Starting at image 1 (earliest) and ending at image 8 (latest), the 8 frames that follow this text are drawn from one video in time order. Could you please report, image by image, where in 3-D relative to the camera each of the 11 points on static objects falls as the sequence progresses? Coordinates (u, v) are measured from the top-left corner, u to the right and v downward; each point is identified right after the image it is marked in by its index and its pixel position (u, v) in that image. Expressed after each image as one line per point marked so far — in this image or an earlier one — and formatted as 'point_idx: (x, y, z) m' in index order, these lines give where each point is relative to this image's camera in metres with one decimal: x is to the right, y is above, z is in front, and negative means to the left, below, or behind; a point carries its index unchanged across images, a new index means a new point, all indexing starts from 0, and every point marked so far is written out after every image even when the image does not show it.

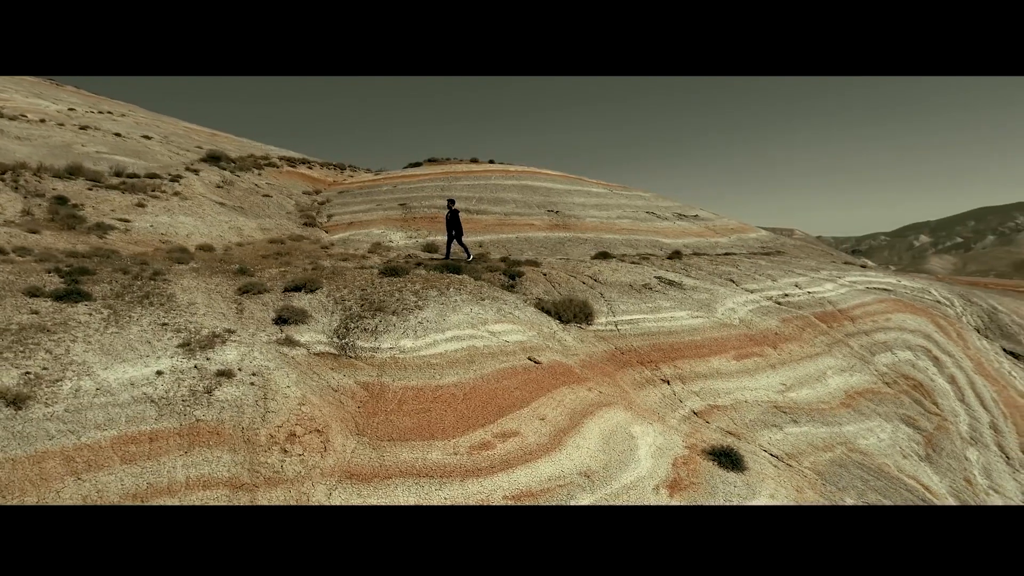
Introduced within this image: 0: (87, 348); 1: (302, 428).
0: (-6.8, -1.0, +12.2) m
1: (-3.1, -2.1, +11.3) m
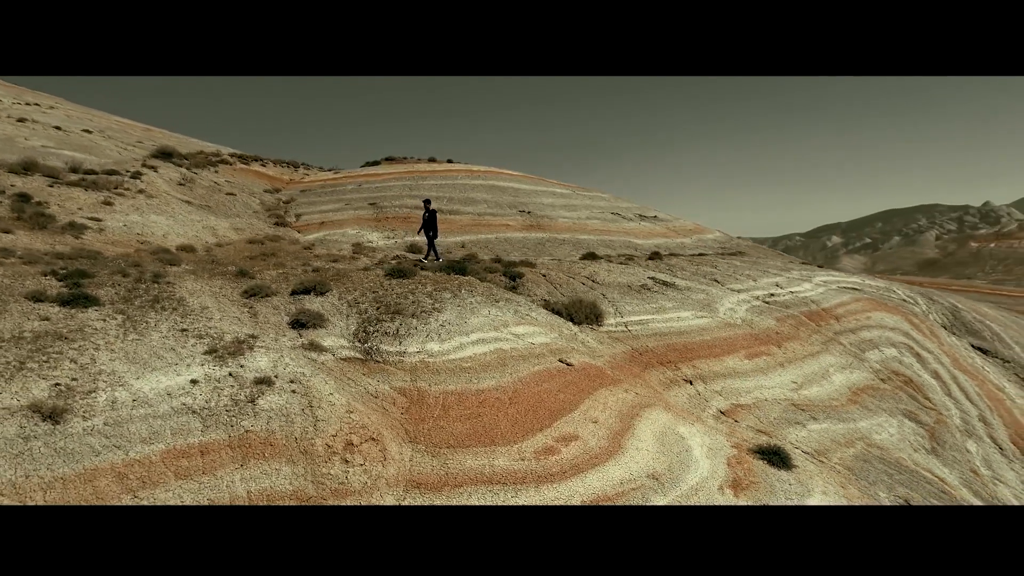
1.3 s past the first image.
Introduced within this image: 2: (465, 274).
0: (-6.0, -1.0, +11.5) m
1: (-2.2, -2.1, +10.8) m
2: (-1.1, +0.4, +19.2) m
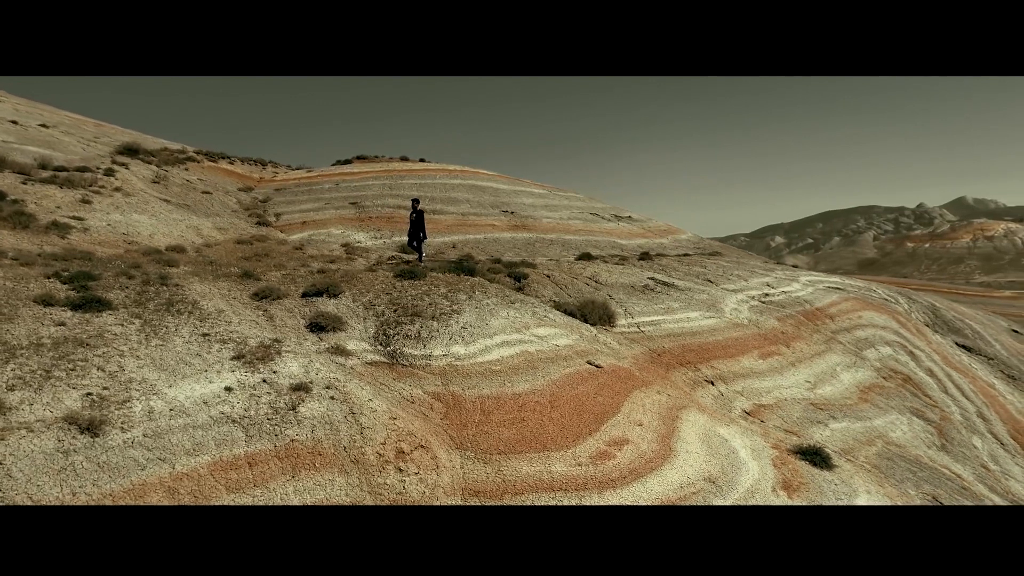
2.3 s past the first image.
0: (-5.3, -1.1, +10.9) m
1: (-1.4, -2.1, +10.5) m
2: (-0.9, +0.4, +18.9) m
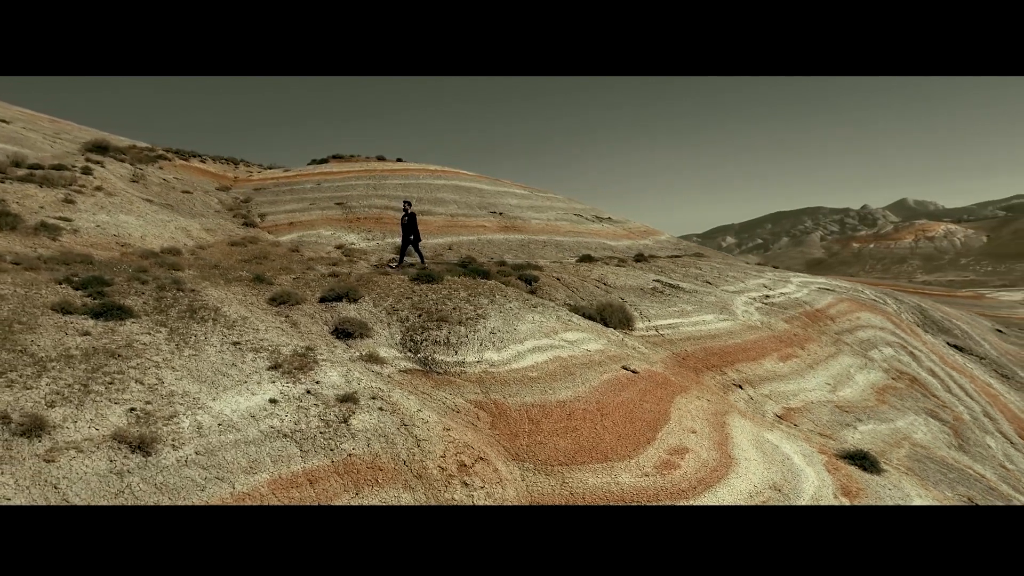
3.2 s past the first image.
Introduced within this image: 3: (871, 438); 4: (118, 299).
0: (-4.5, -1.2, +10.2) m
1: (-0.6, -2.2, +10.1) m
2: (-0.5, +0.3, +18.5) m
3: (+6.9, -2.9, +14.6) m
4: (-6.4, -0.2, +12.4) m
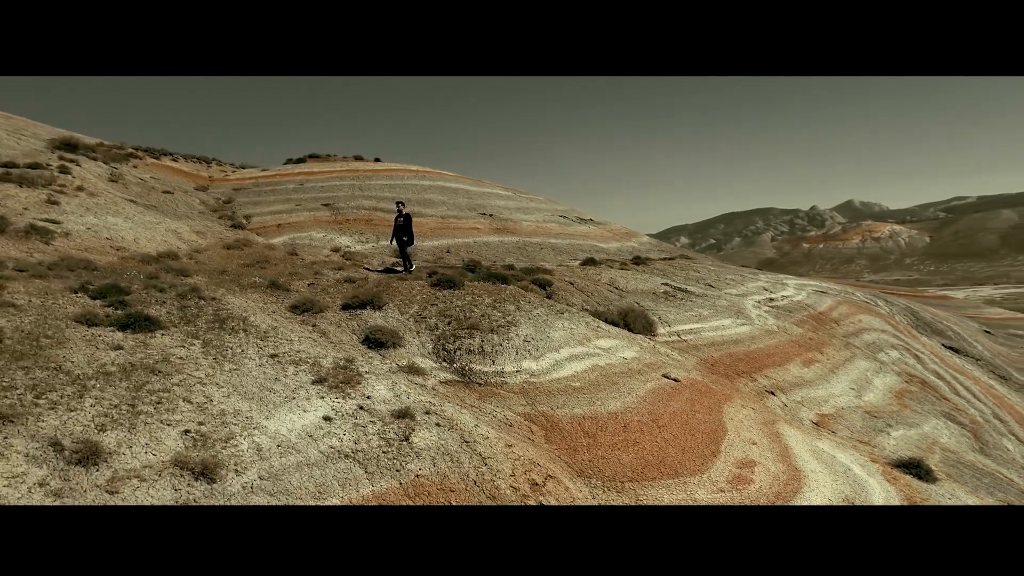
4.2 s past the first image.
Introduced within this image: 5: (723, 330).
0: (-3.6, -1.3, +9.5) m
1: (+0.3, -2.3, +9.6) m
2: (-0.1, +0.2, +18.0) m
3: (+7.5, -3.0, +14.6) m
4: (-5.6, -0.3, +11.5) m
5: (+5.0, -1.0, +17.9) m
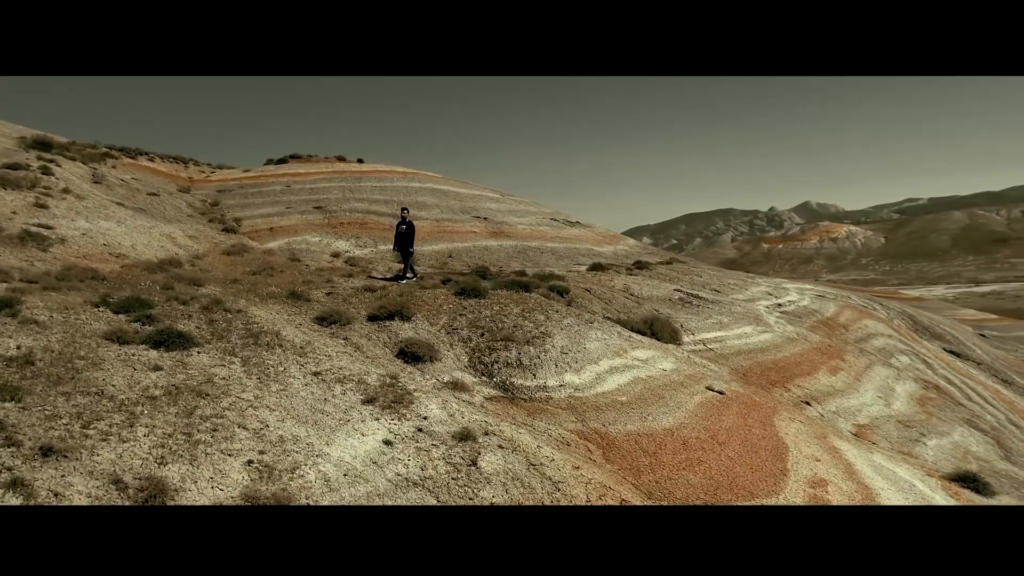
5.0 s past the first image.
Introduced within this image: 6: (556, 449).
0: (-2.7, -1.5, +8.8) m
1: (+1.2, -2.5, +9.1) m
2: (+0.3, 0.0, +17.5) m
3: (+8.1, -3.1, +14.4) m
4: (-4.8, -0.5, +10.8) m
5: (+5.4, -1.2, +17.6) m
6: (+0.6, -2.1, +10.1) m
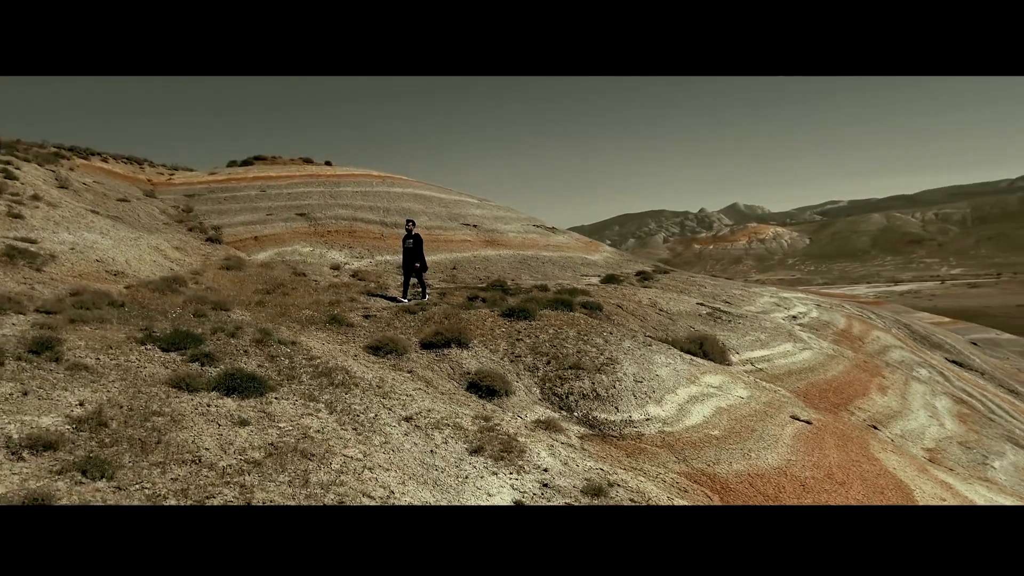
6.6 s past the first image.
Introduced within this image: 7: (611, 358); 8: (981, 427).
0: (-1.2, -1.9, +7.6) m
1: (+2.7, -2.9, +8.1) m
2: (+1.1, -0.4, +16.4) m
3: (+9.2, -3.5, +14.0) m
4: (-3.4, -0.9, +9.3) m
5: (+6.2, -1.5, +17.0) m
6: (+2.0, -2.5, +9.1) m
7: (+1.7, -1.2, +13.2) m
8: (+10.6, -3.2, +17.3) m
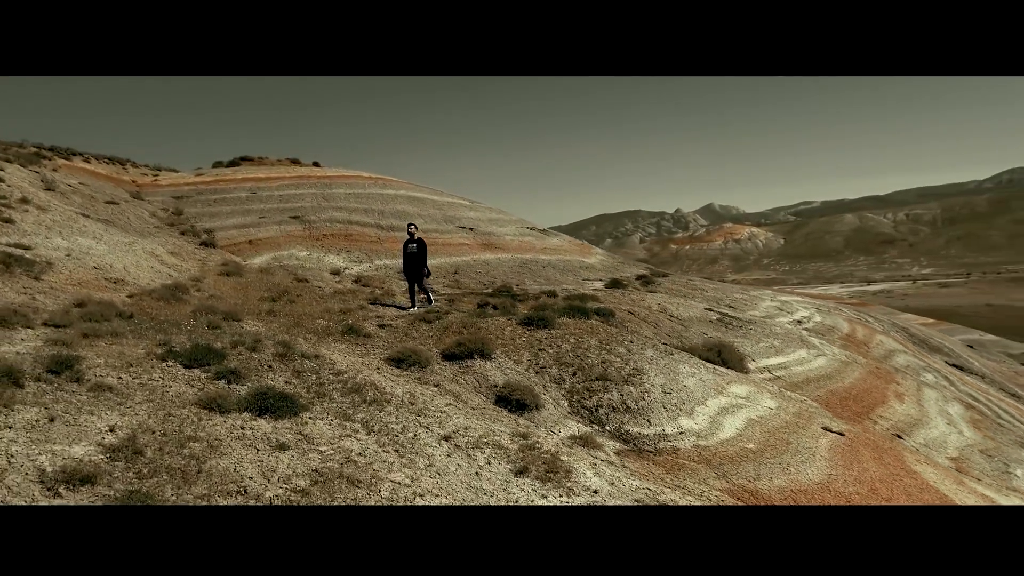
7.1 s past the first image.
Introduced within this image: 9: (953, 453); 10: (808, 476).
0: (-0.6, -2.0, +7.1) m
1: (+3.2, -3.0, +7.8) m
2: (+1.4, -0.6, +16.1) m
3: (+9.5, -3.6, +13.9) m
4: (-2.9, -1.1, +8.8) m
5: (+6.5, -1.7, +16.8) m
6: (+2.5, -2.7, +8.8) m
7: (+2.1, -1.4, +12.9) m
8: (+10.9, -3.3, +17.2) m
9: (+8.2, -3.1, +14.1) m
10: (+4.0, -2.6, +10.4) m
